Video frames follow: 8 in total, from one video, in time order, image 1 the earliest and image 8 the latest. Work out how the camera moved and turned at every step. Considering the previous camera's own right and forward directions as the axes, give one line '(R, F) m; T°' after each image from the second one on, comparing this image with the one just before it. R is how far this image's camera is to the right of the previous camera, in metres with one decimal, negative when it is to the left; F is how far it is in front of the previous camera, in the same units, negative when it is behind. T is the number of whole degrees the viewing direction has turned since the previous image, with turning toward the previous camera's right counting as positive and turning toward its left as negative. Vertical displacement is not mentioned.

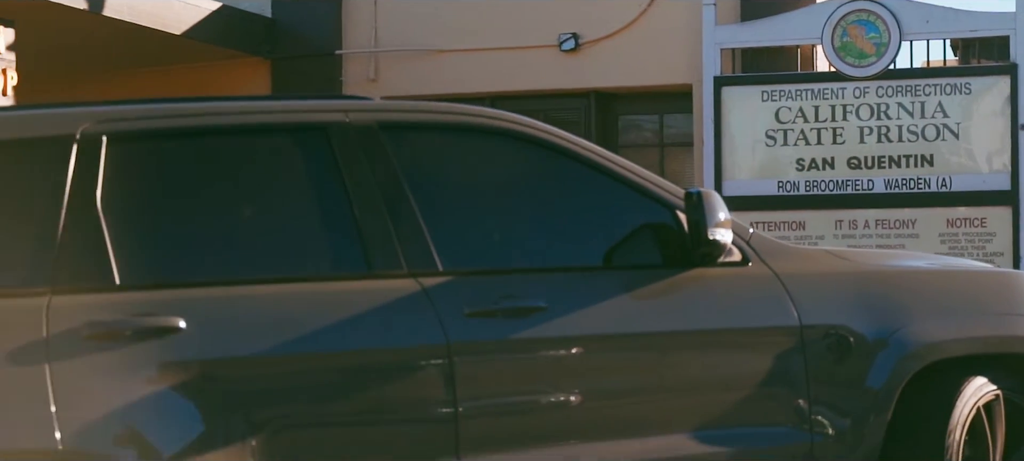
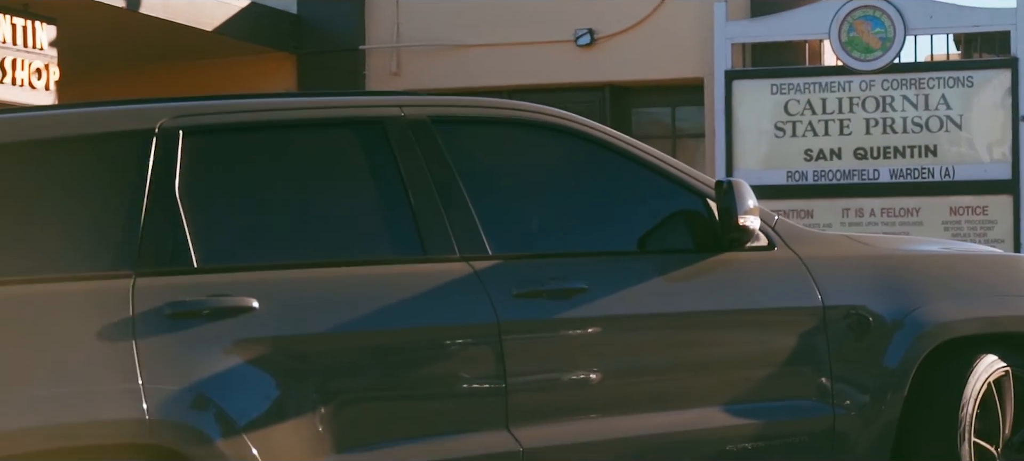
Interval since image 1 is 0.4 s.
(-0.1, -0.2) m; 0°
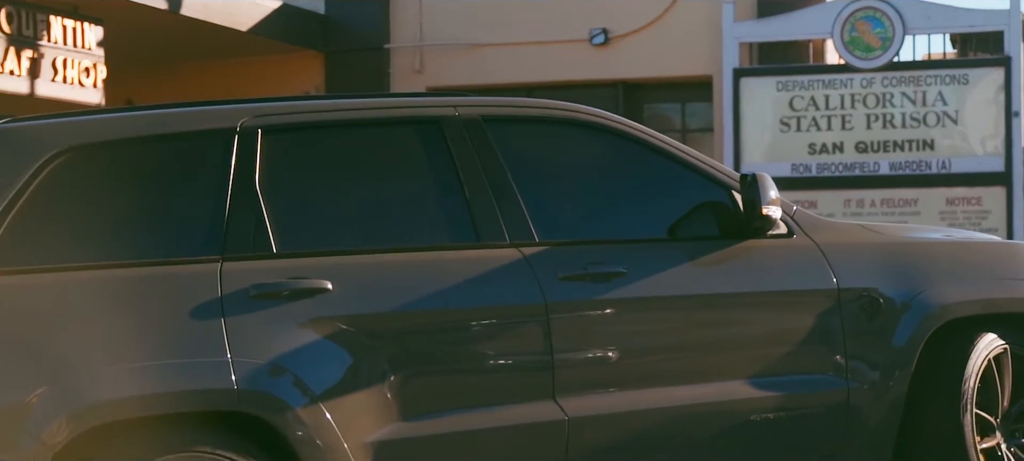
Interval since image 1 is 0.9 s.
(-0.1, -0.3) m; 0°
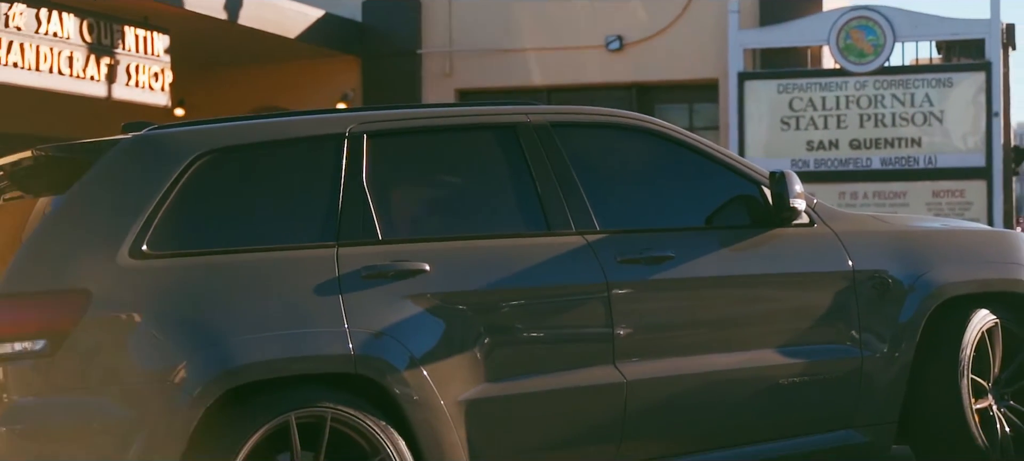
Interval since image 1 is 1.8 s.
(-0.2, -0.6) m; +1°
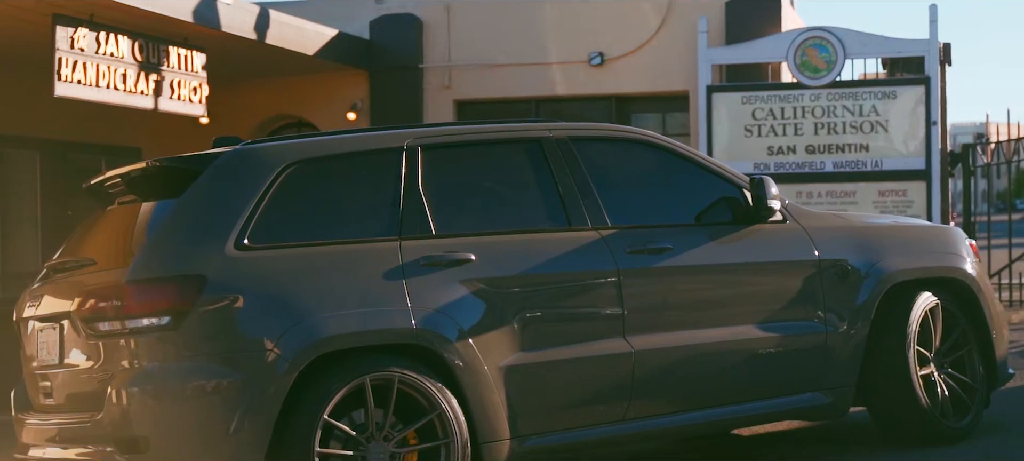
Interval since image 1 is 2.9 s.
(-0.3, -0.8) m; +2°
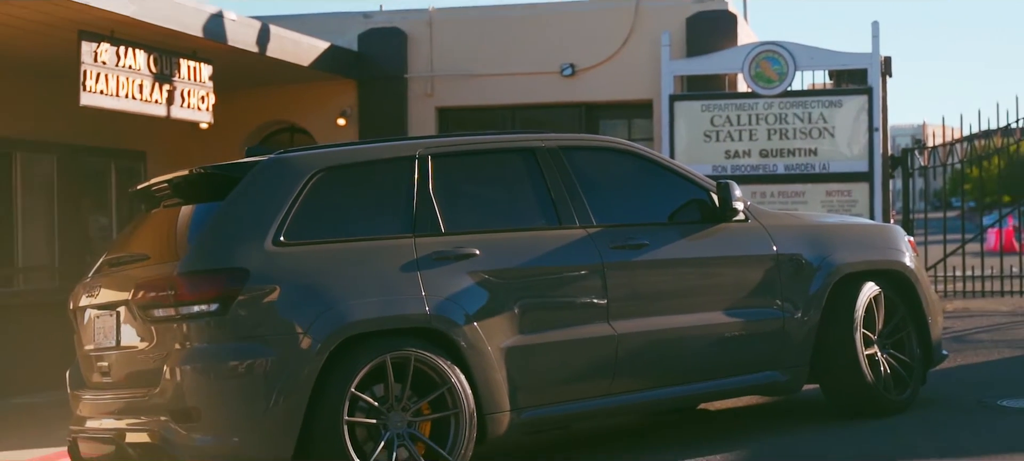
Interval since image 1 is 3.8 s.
(-0.2, -0.7) m; +2°
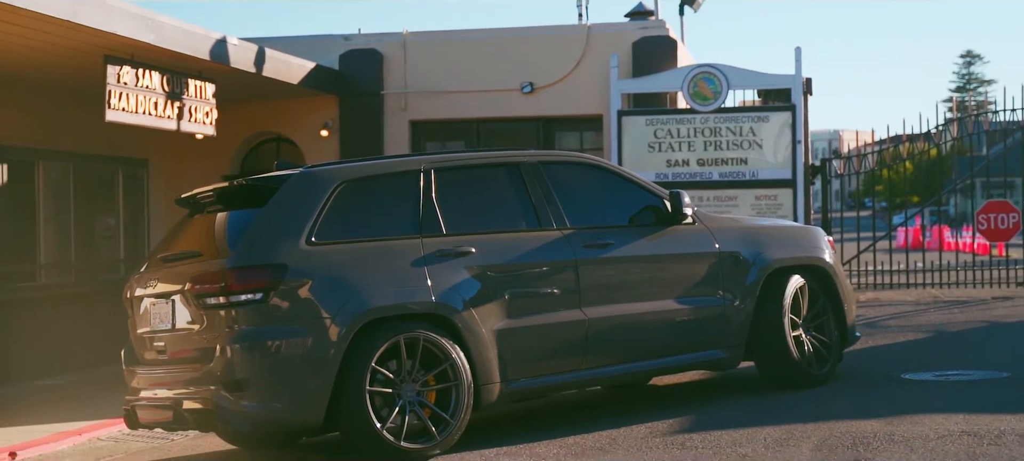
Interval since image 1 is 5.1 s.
(-0.3, -1.1) m; +3°
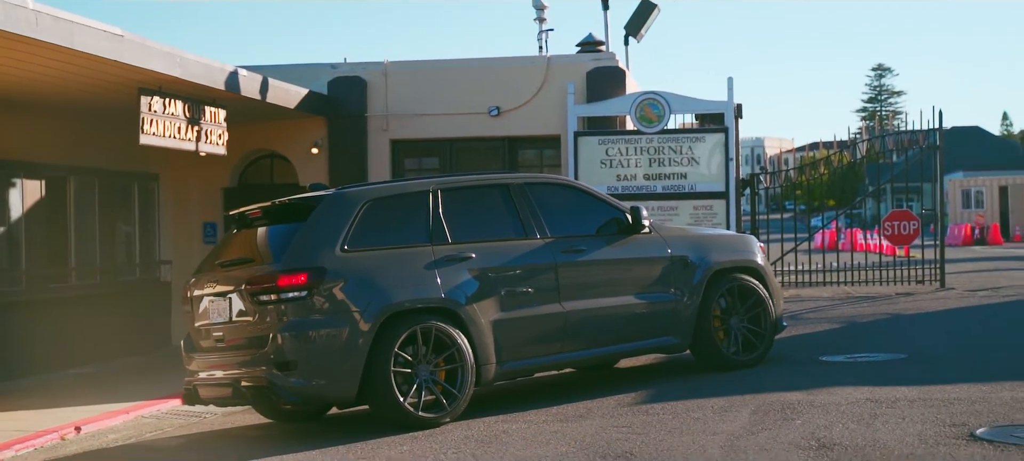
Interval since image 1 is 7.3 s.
(-0.4, -1.4) m; +3°
